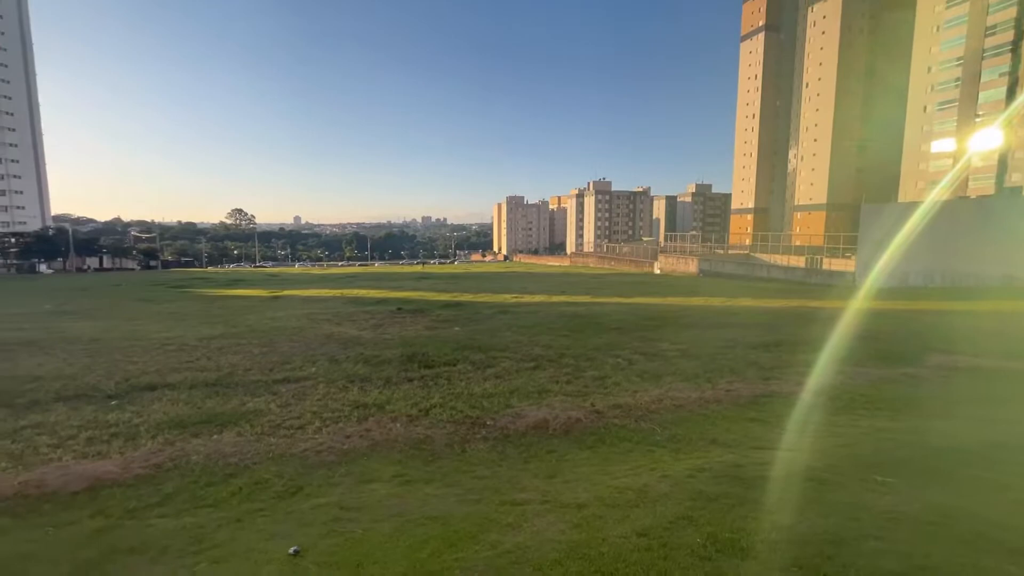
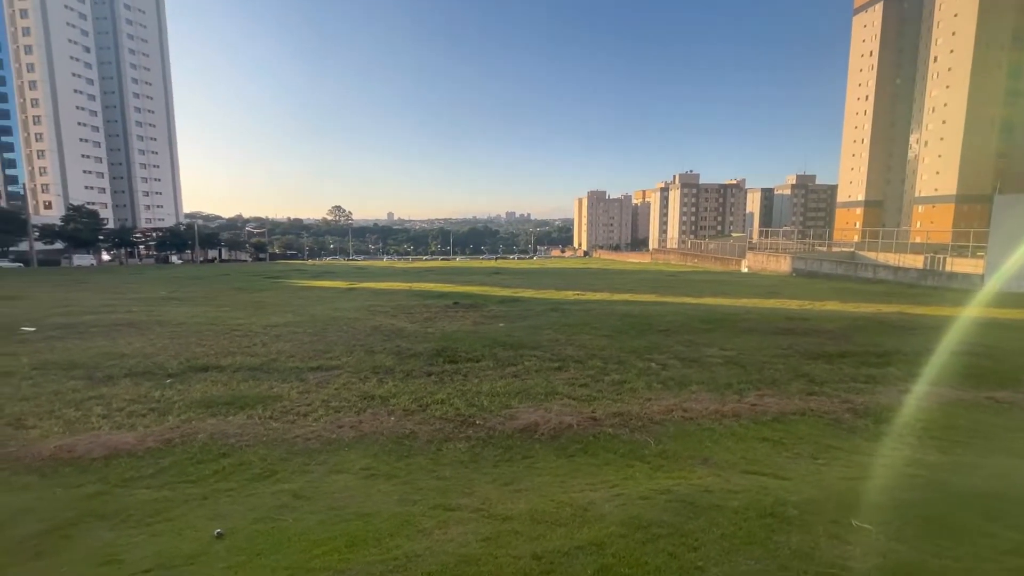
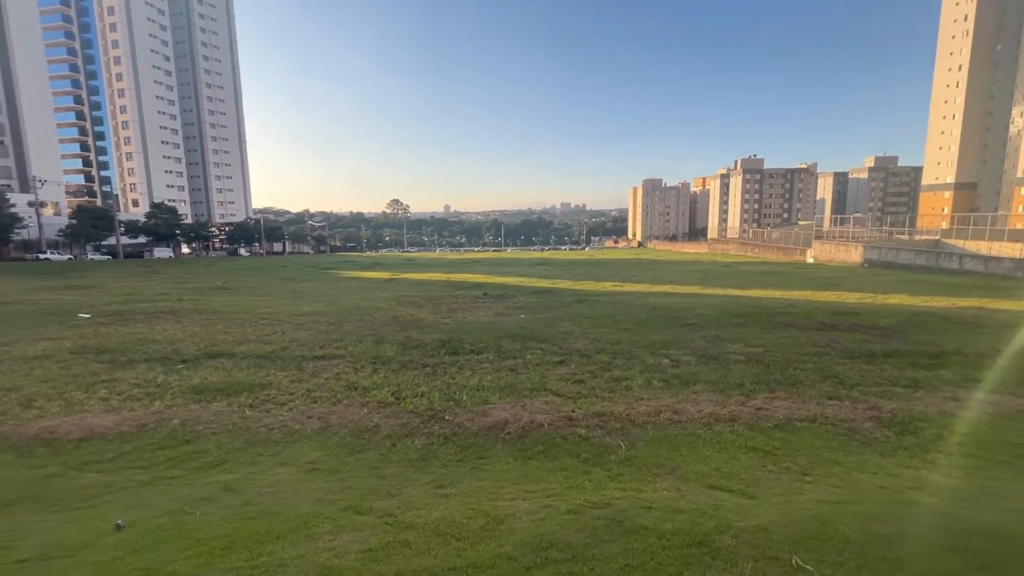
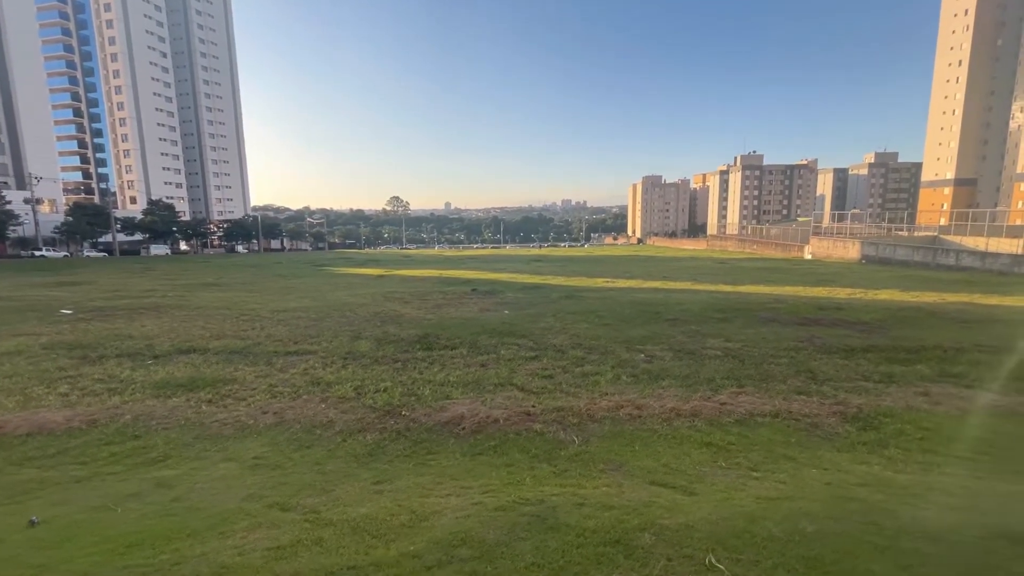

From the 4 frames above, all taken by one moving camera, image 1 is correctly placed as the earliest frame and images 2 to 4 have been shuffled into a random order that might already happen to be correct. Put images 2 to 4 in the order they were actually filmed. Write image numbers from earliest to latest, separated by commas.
2, 3, 4
